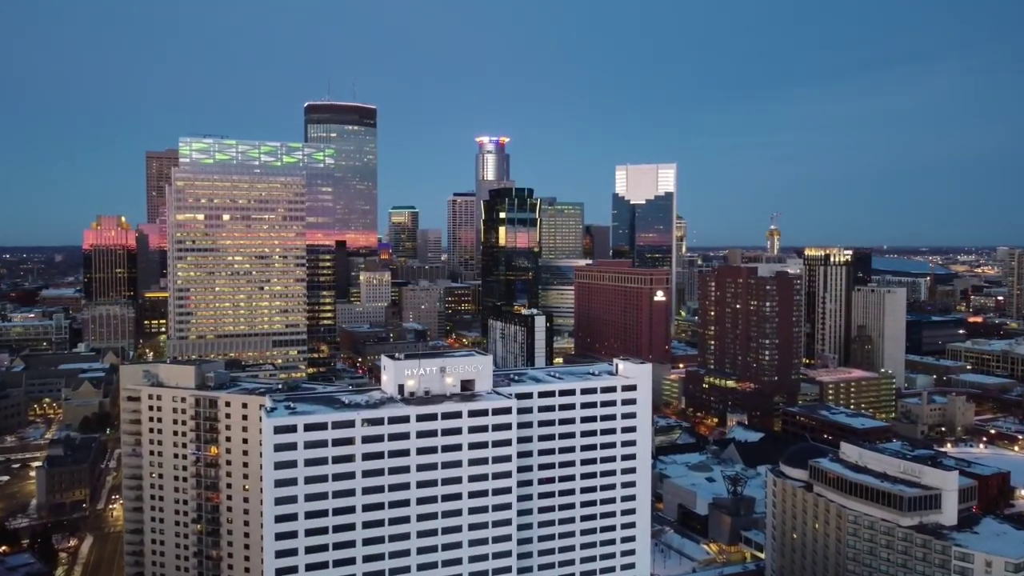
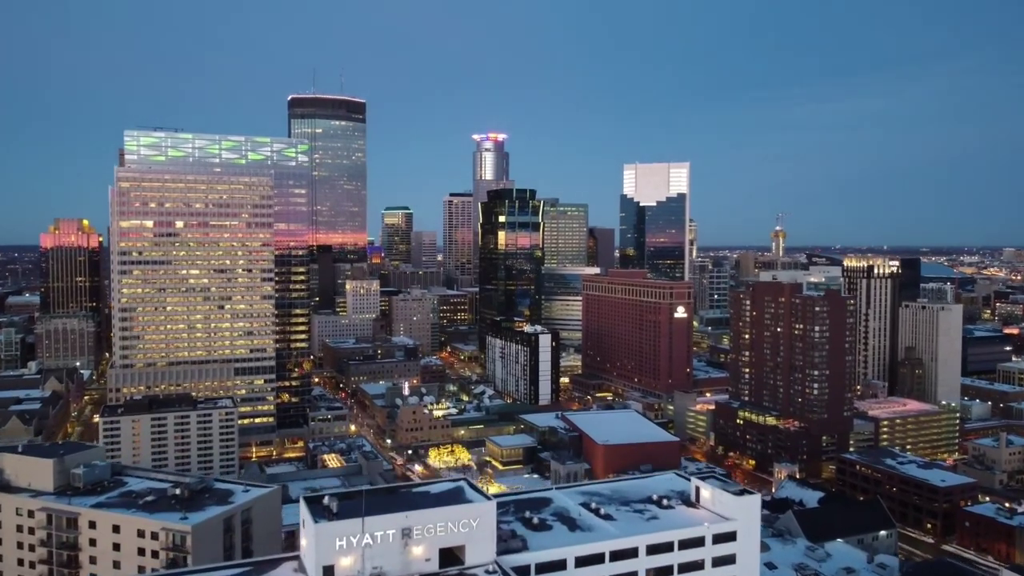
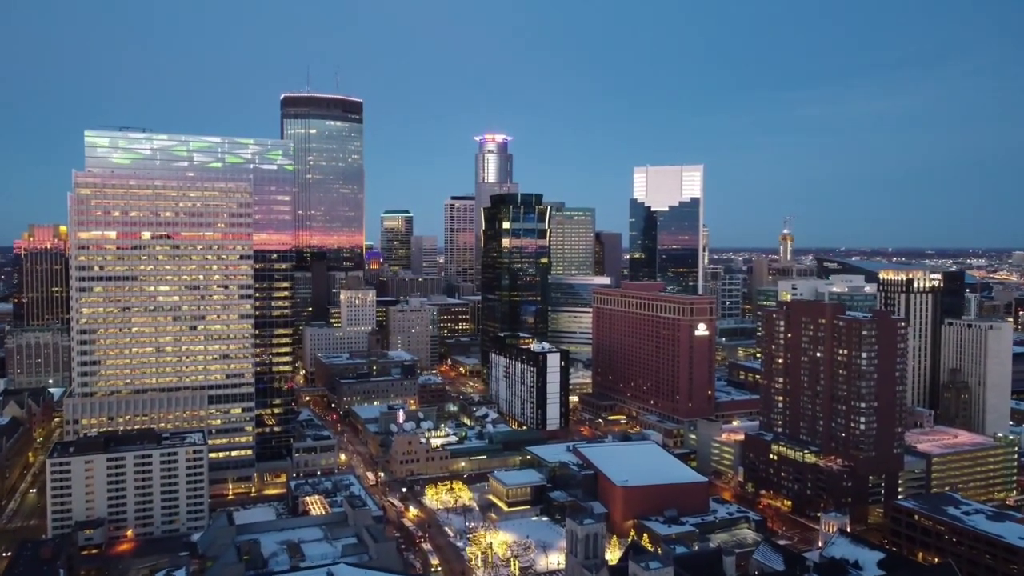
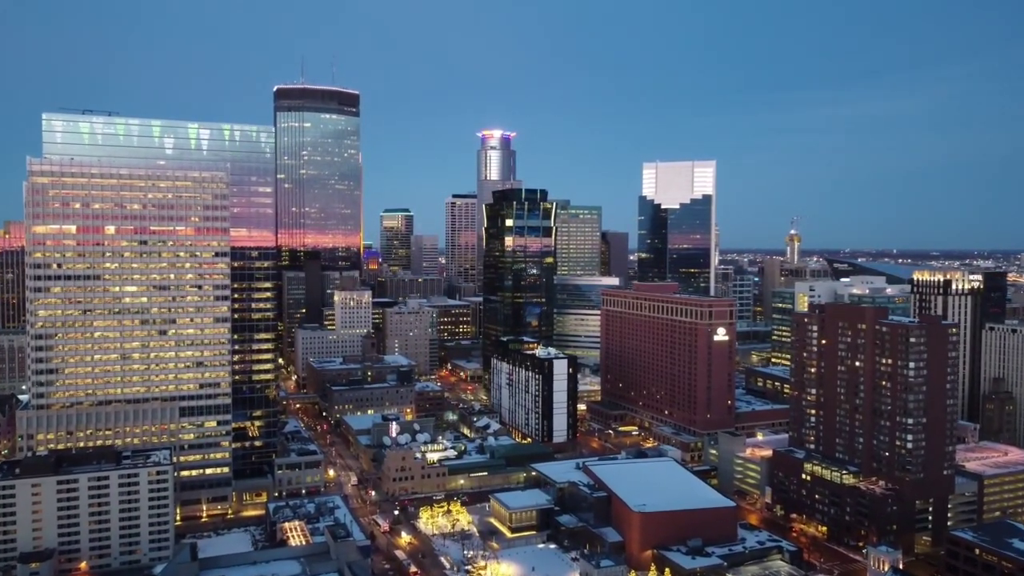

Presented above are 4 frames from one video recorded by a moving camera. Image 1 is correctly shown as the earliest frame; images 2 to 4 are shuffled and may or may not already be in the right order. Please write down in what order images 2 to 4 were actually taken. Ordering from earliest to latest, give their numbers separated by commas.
2, 3, 4
